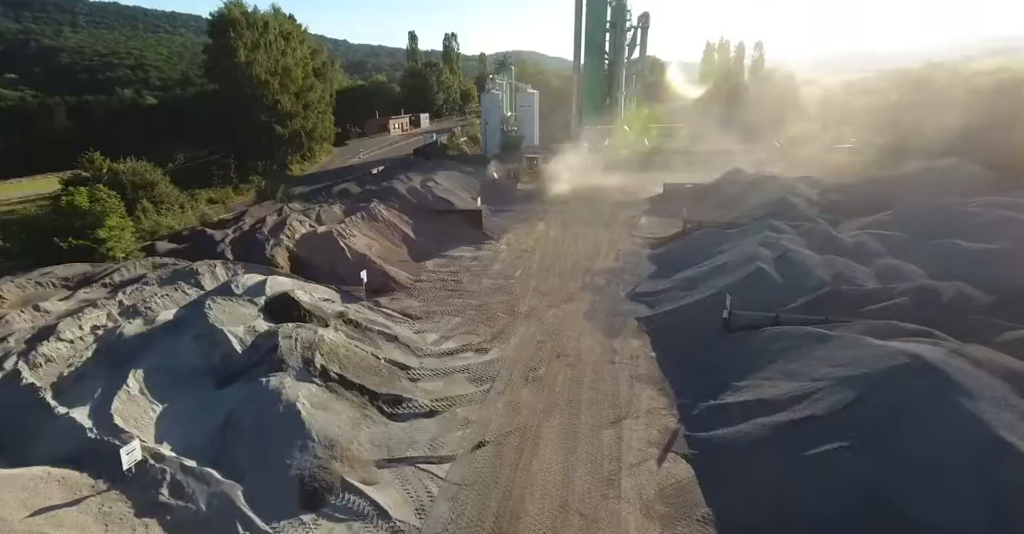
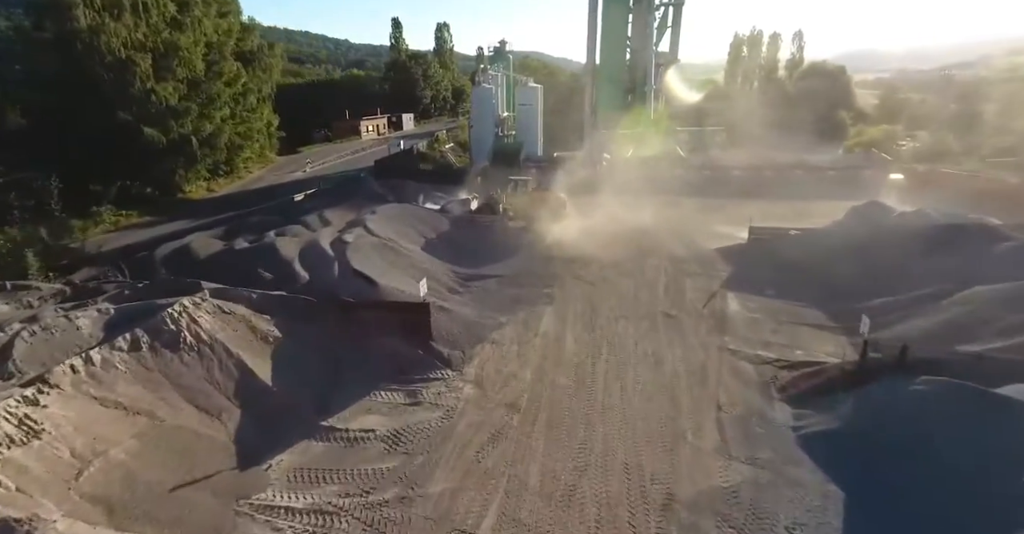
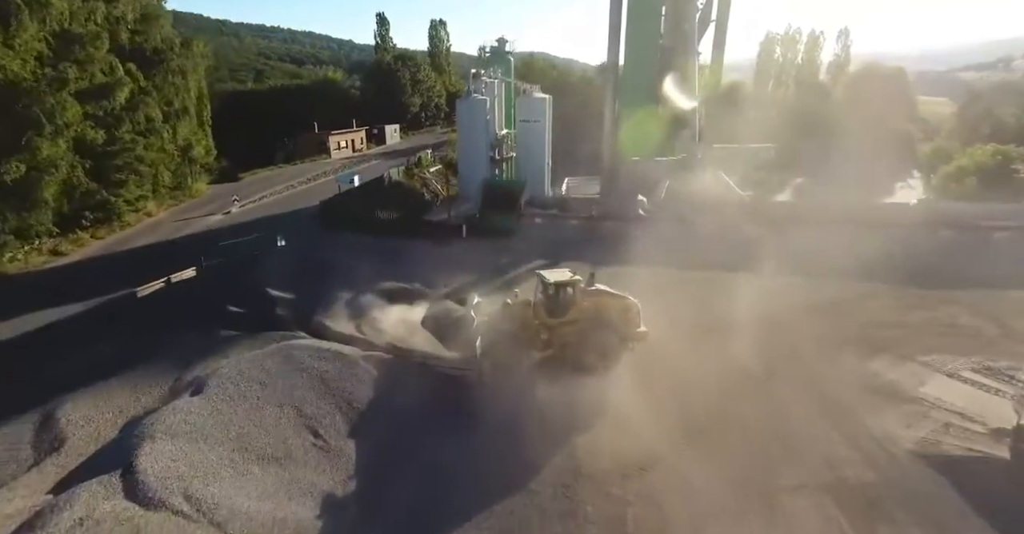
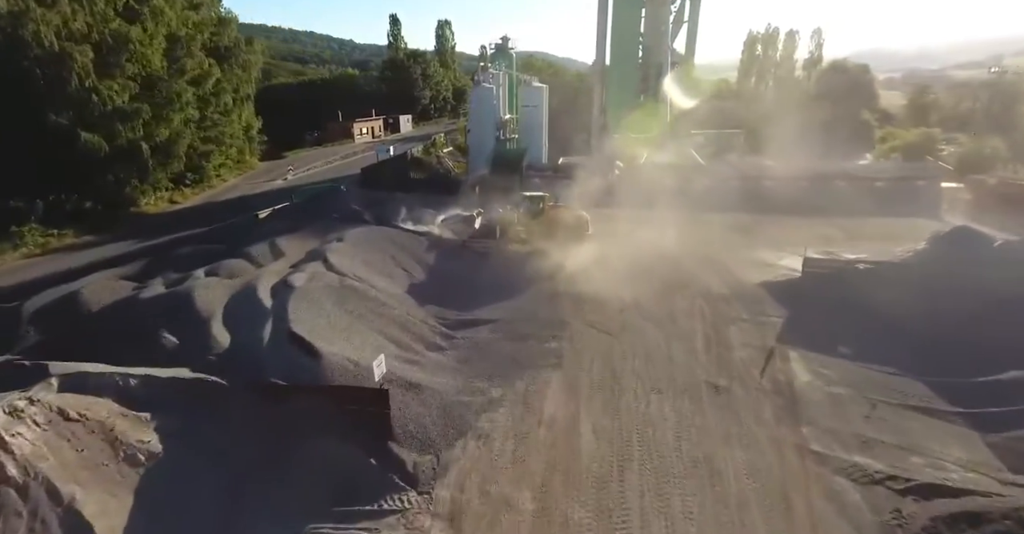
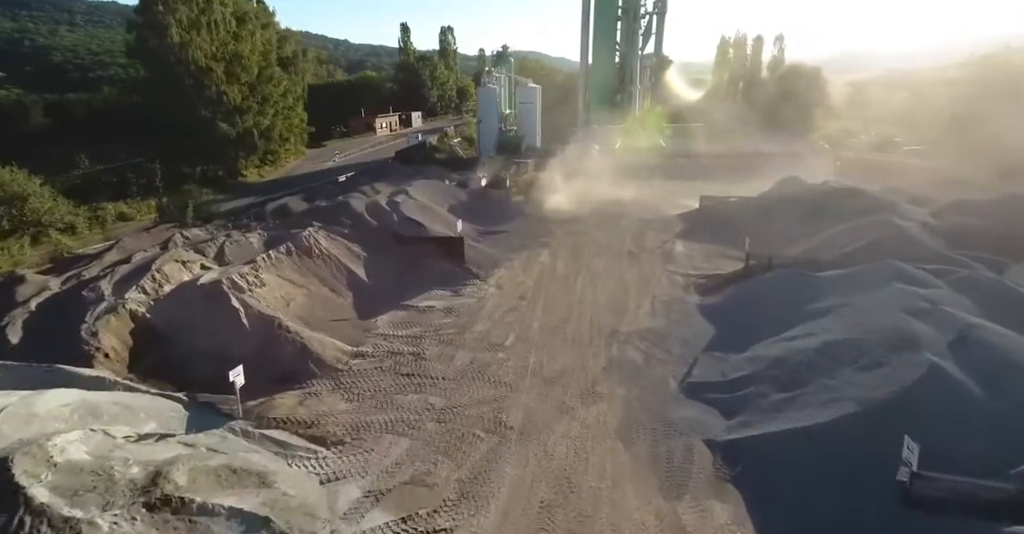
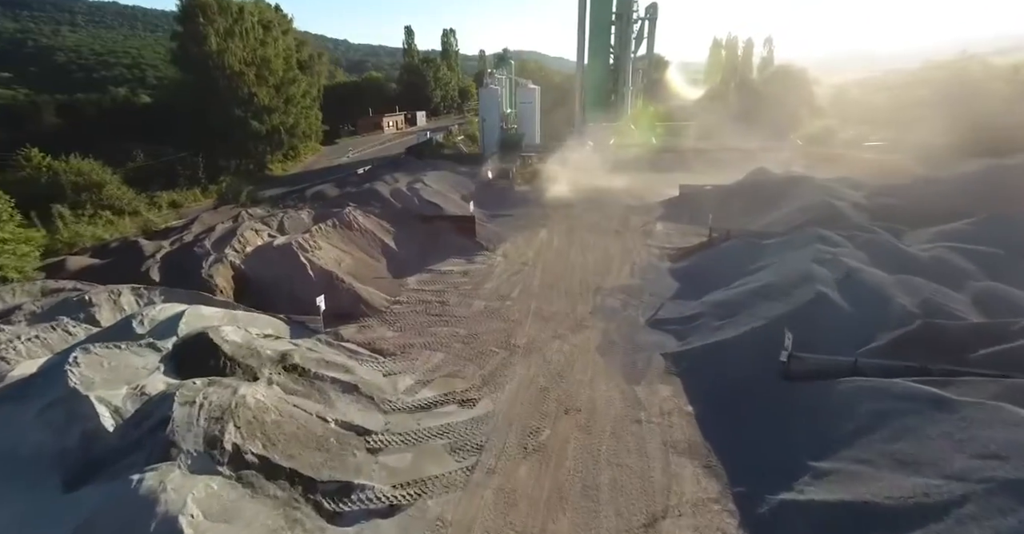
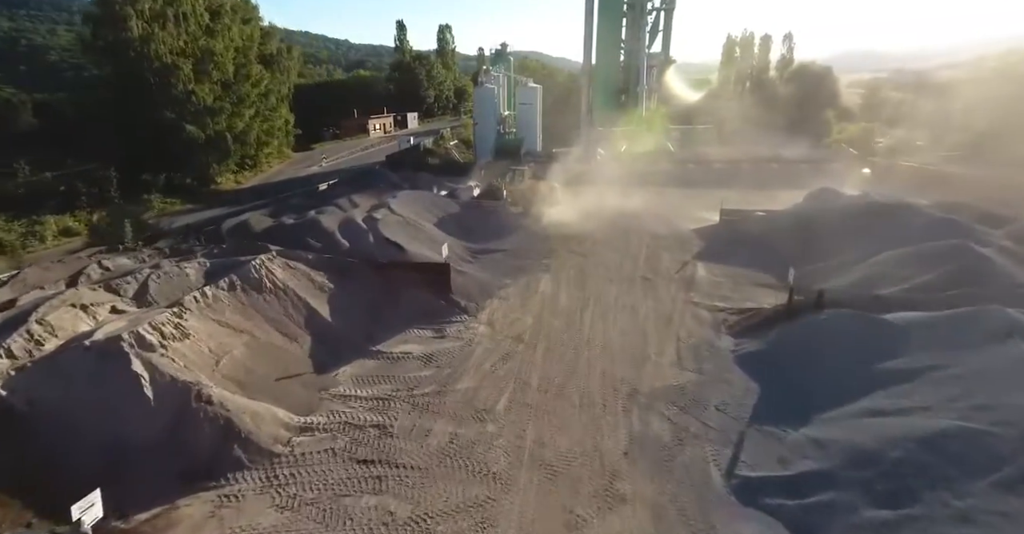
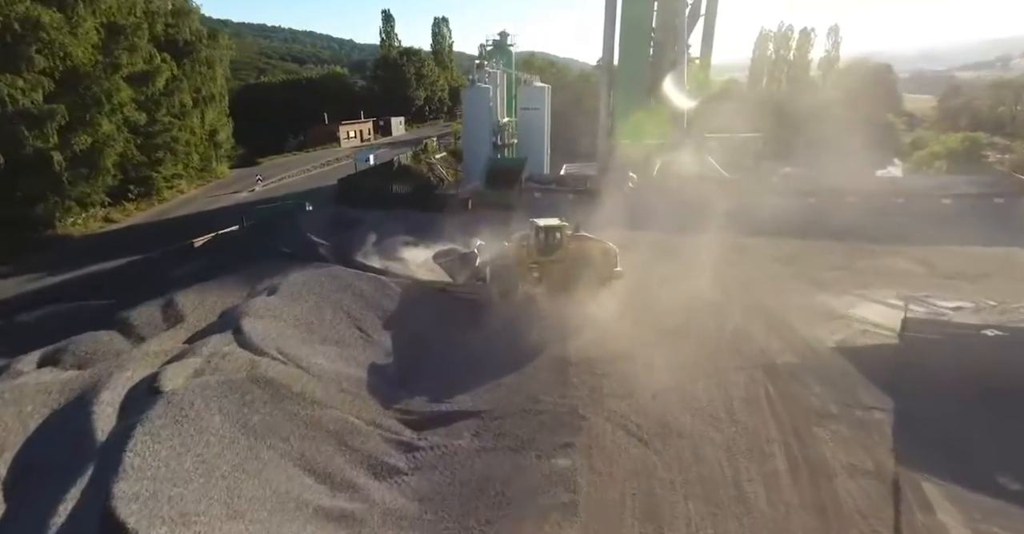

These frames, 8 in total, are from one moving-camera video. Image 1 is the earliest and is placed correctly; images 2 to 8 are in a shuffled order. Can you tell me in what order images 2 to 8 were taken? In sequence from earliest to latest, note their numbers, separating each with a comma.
6, 5, 7, 2, 4, 8, 3
